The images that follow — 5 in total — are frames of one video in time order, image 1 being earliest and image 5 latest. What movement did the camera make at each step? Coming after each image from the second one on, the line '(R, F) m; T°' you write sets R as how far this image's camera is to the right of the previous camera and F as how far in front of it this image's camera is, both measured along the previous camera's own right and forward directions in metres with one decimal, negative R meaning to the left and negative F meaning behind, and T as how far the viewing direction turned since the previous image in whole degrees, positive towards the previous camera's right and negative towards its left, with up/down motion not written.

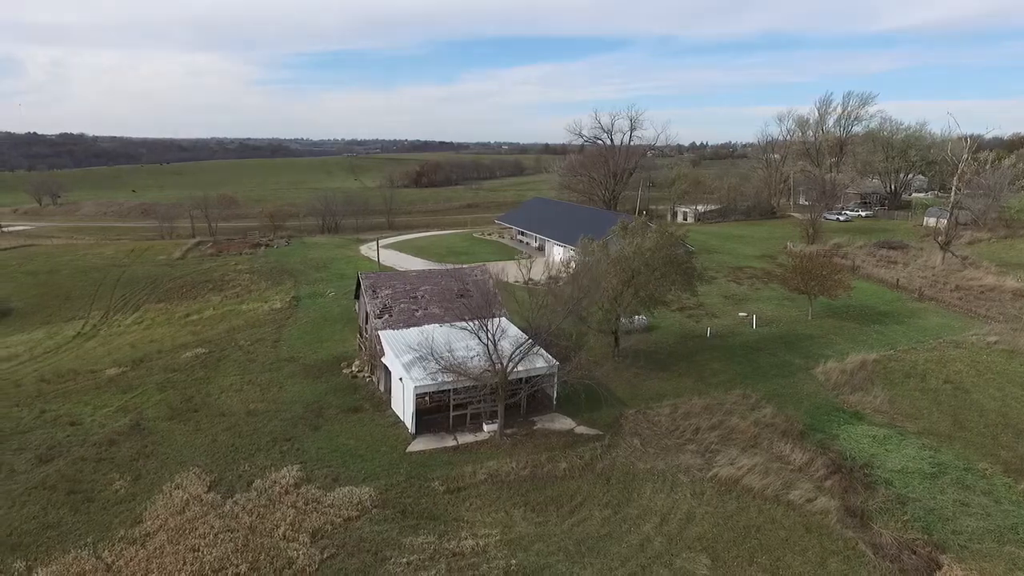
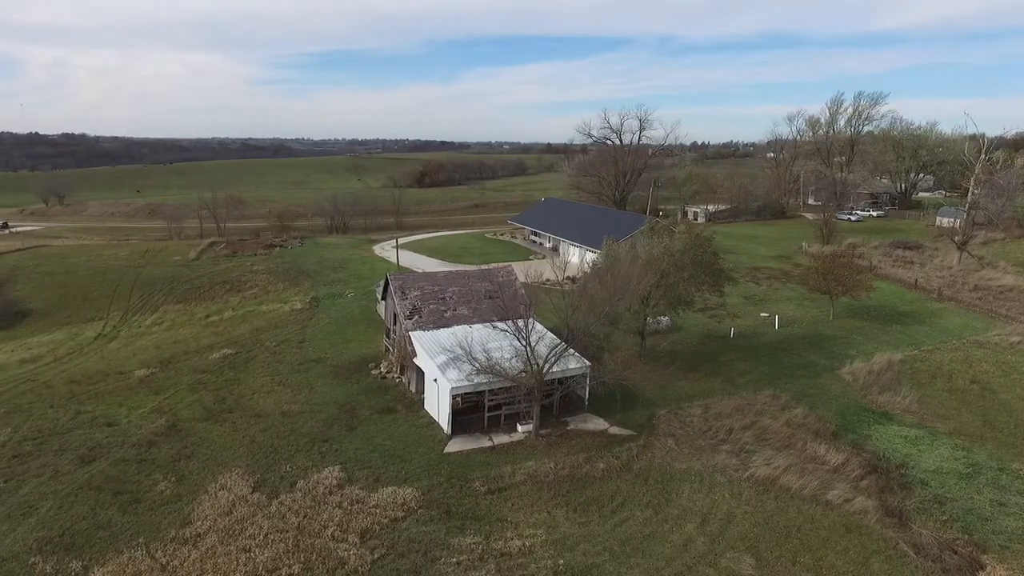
(-1.0, -0.1) m; 0°
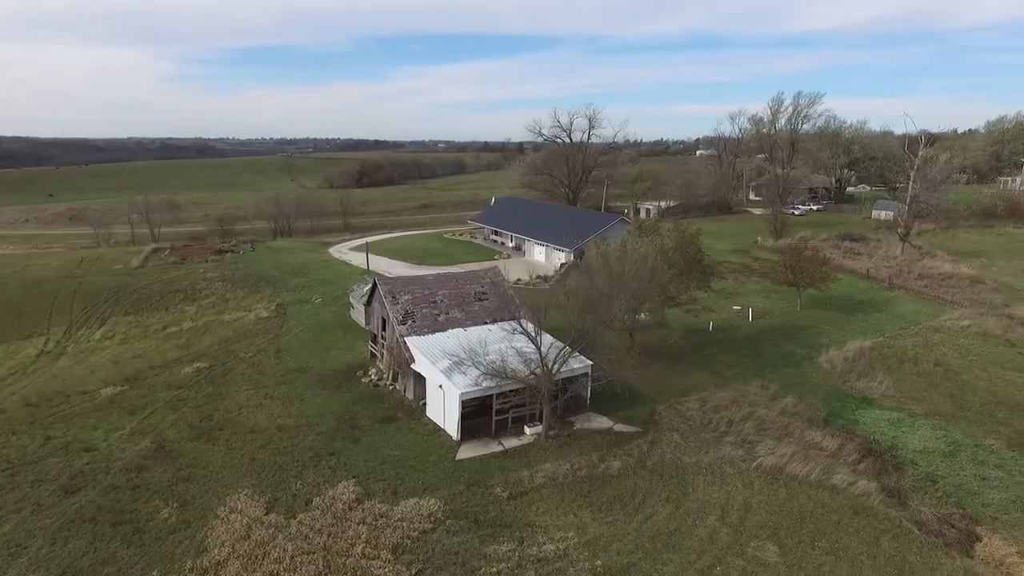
(-1.8, +0.2) m; +6°
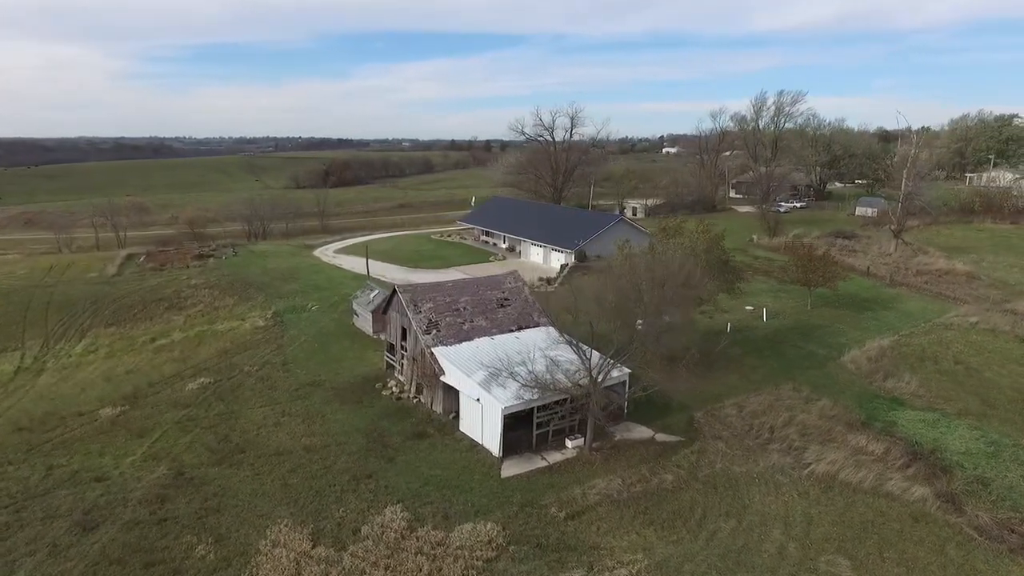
(-2.0, +0.8) m; +3°
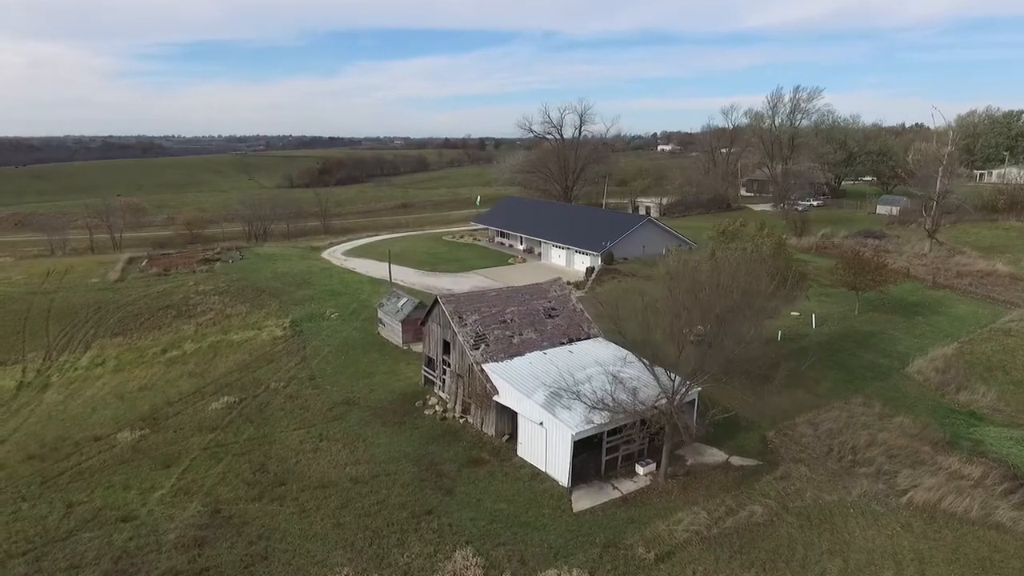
(-1.8, +1.5) m; +1°
